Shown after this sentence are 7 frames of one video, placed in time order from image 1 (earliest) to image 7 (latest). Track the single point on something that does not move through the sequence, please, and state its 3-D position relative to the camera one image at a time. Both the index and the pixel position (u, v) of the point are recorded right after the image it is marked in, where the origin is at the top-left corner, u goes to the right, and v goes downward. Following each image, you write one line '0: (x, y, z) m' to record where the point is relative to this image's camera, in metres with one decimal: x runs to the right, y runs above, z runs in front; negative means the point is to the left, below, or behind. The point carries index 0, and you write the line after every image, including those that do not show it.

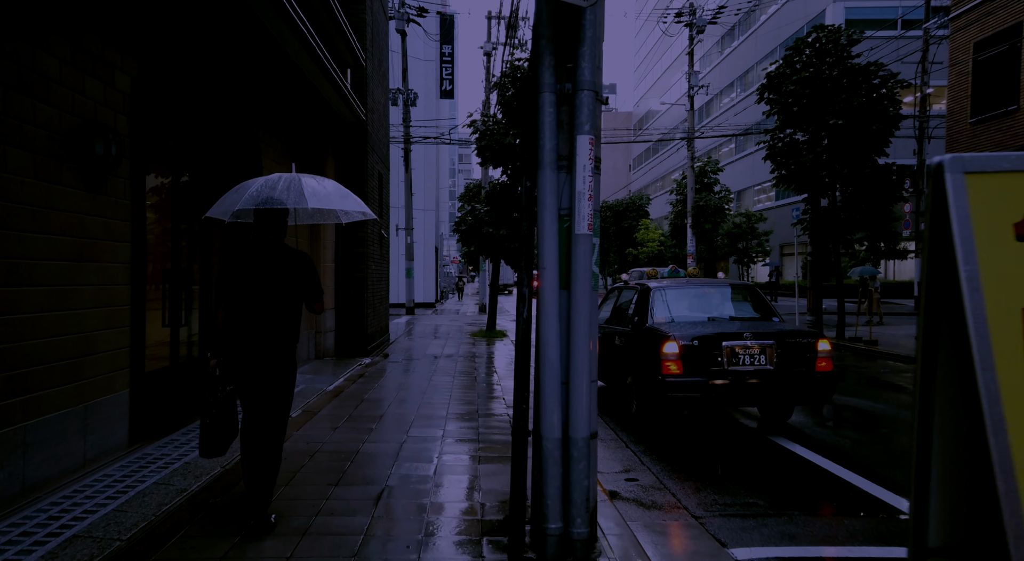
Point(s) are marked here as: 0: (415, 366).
0: (-1.6, -1.4, +10.7) m
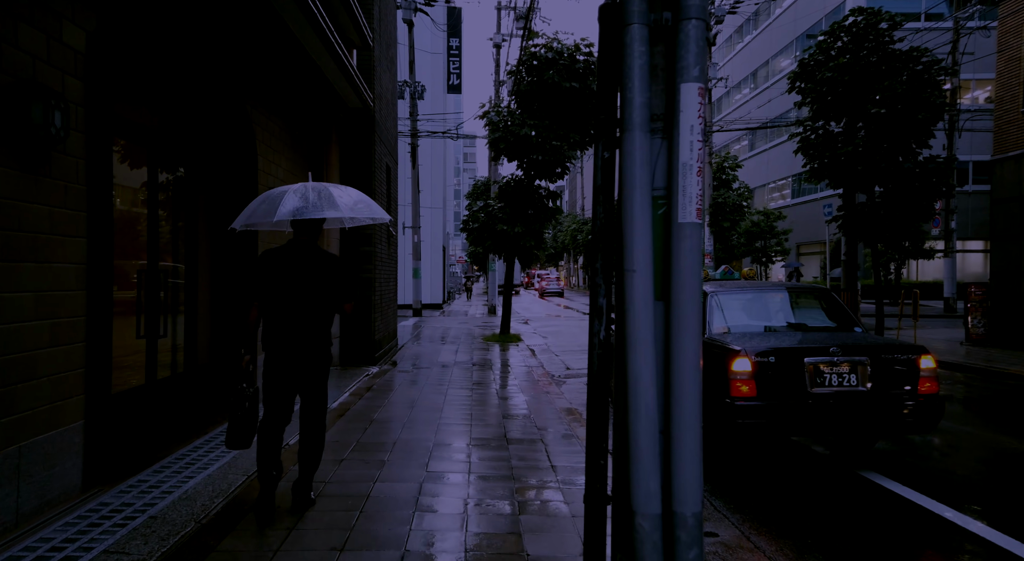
0: (-1.3, -1.4, +9.8) m
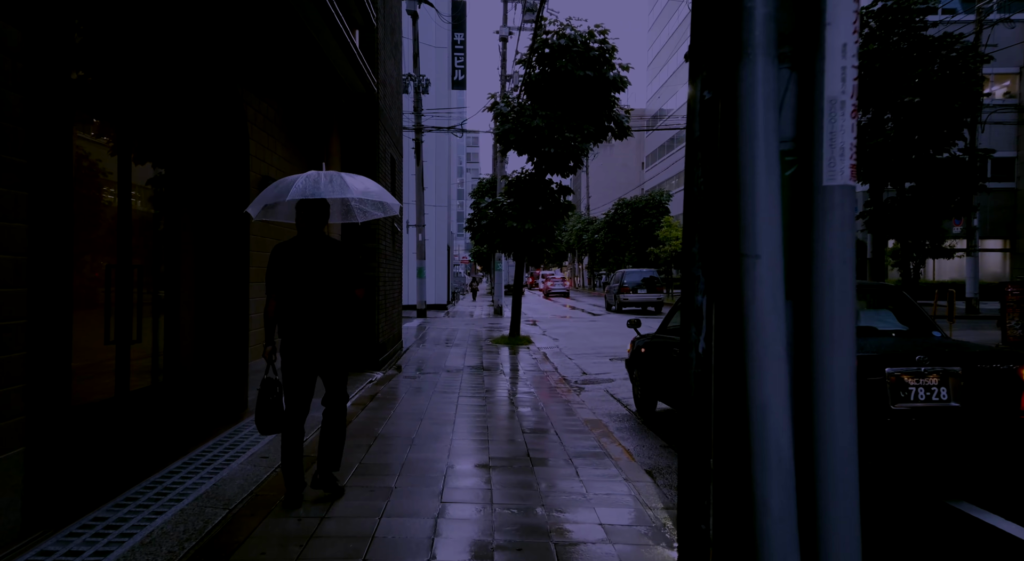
0: (-1.1, -1.4, +9.1) m
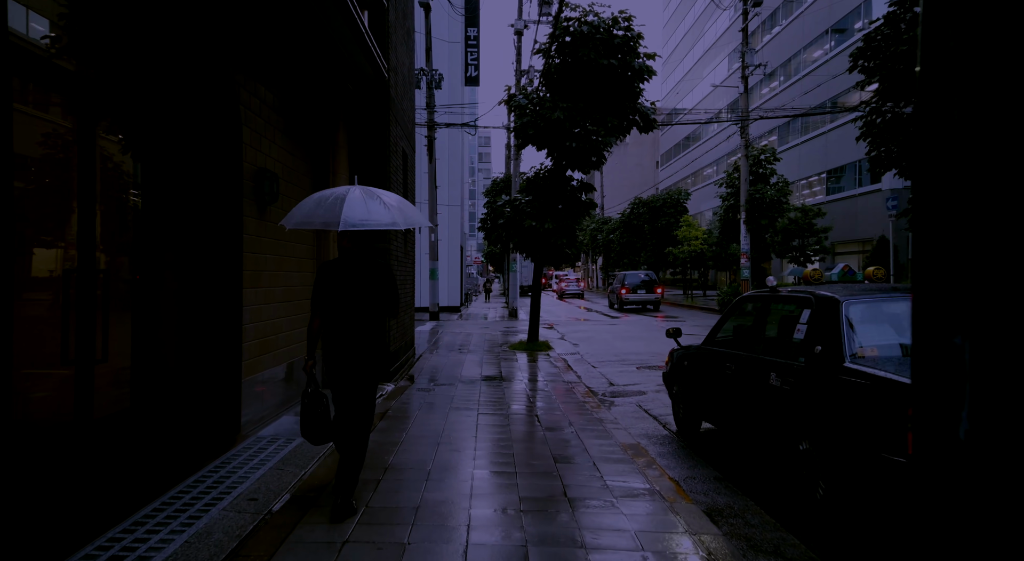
0: (-0.8, -1.4, +8.3) m
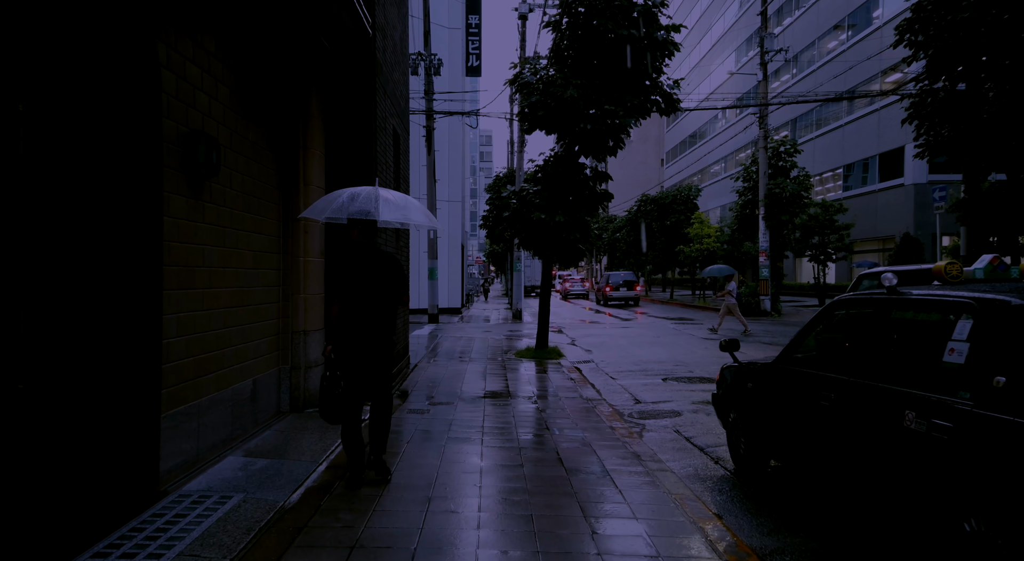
0: (-0.7, -1.4, +6.8) m
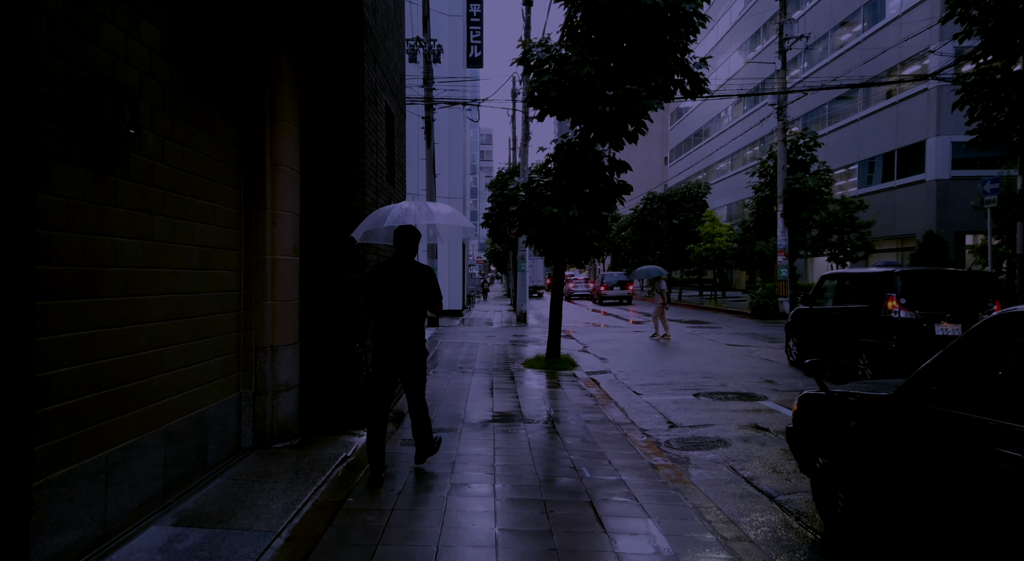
0: (-0.5, -1.5, +5.5) m
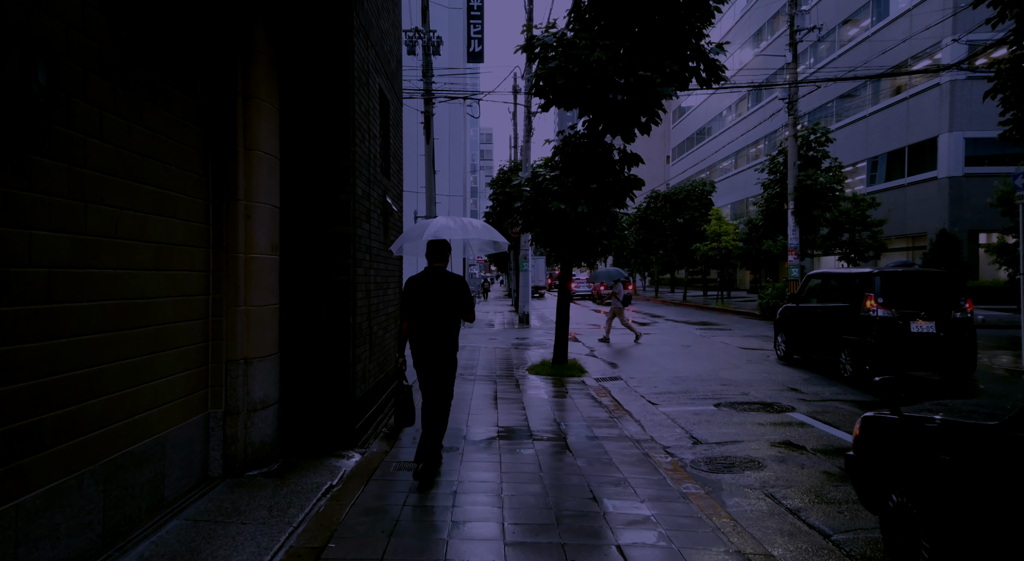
0: (-0.5, -1.5, +4.8) m
